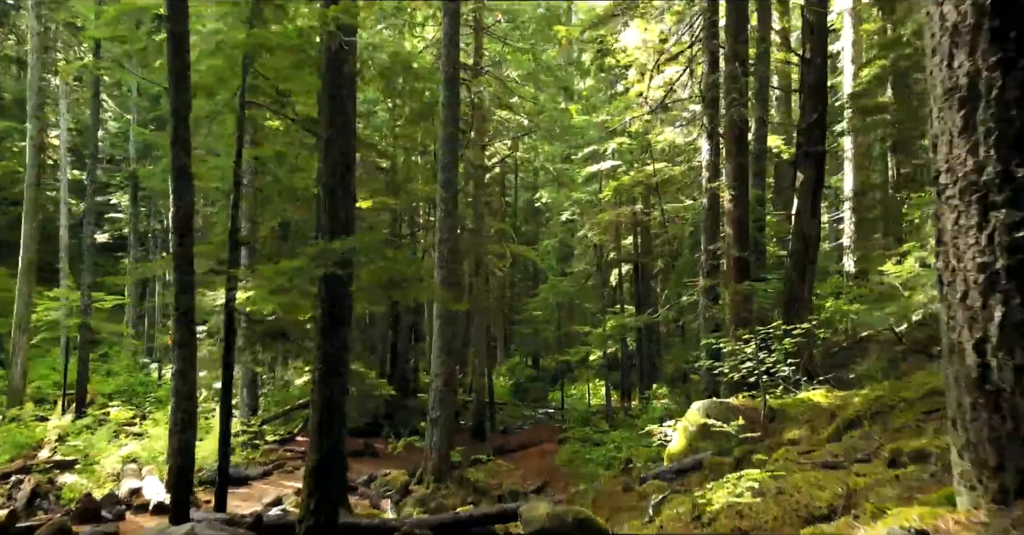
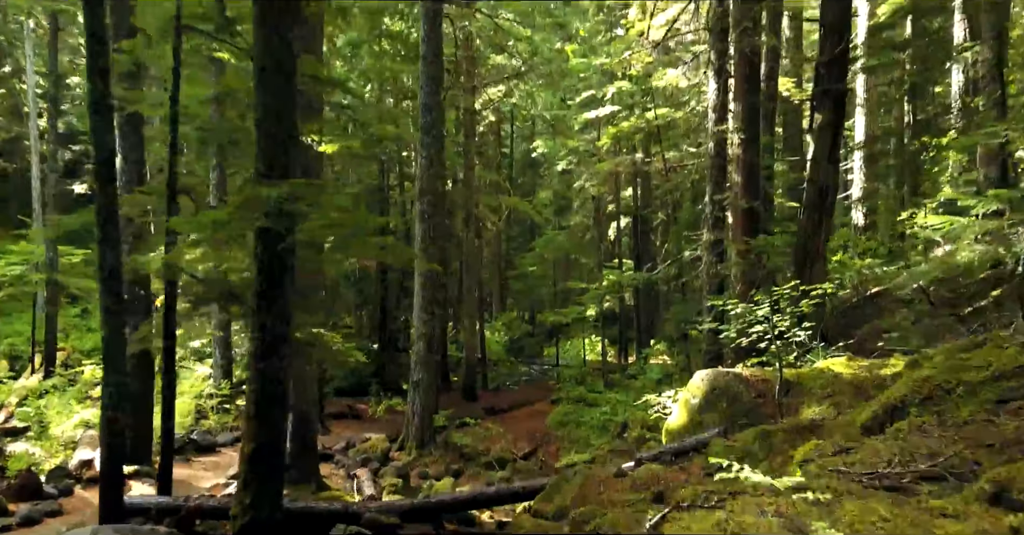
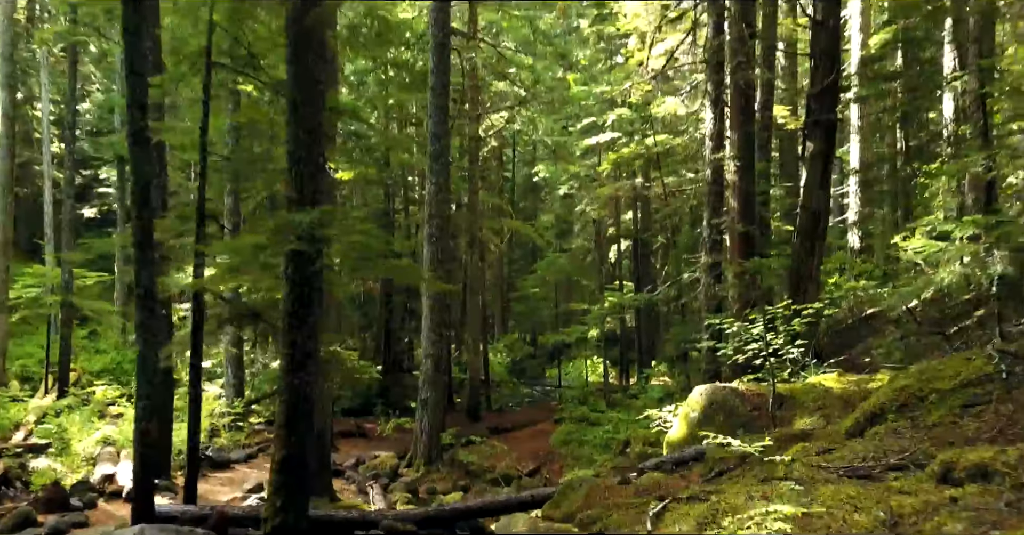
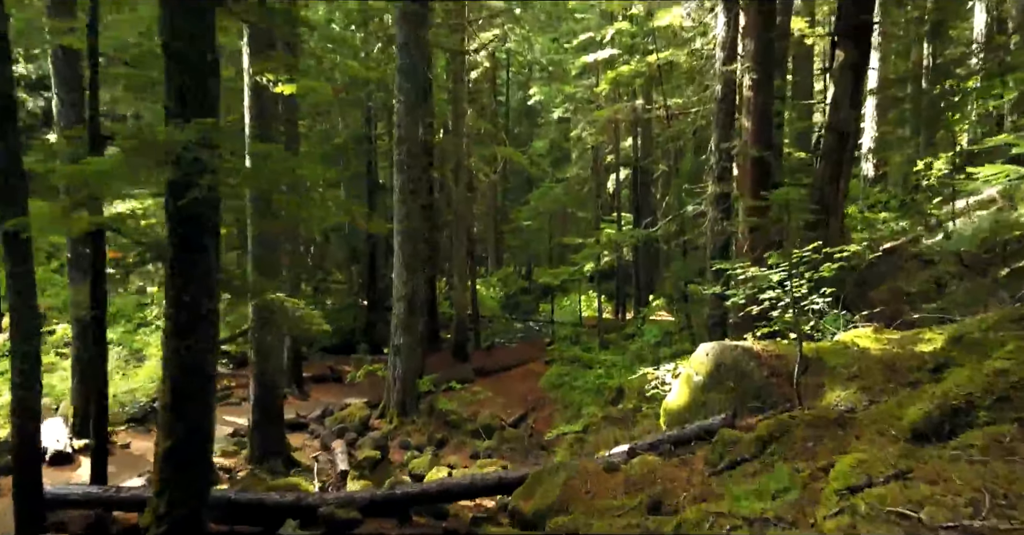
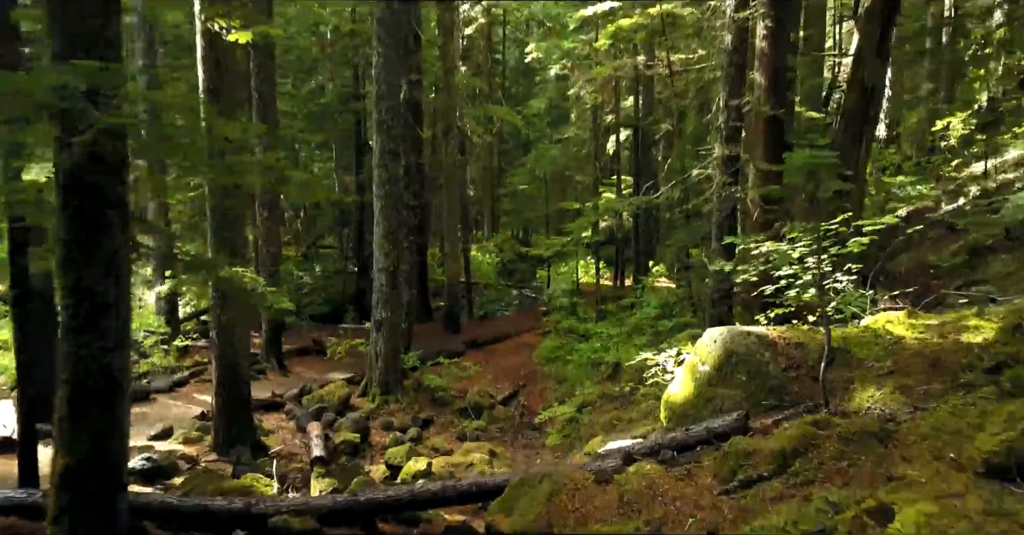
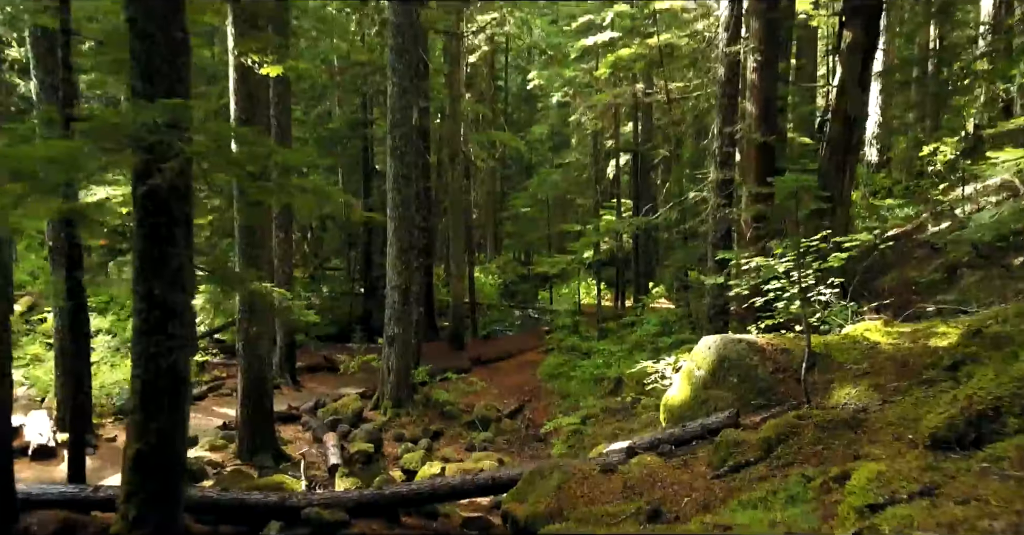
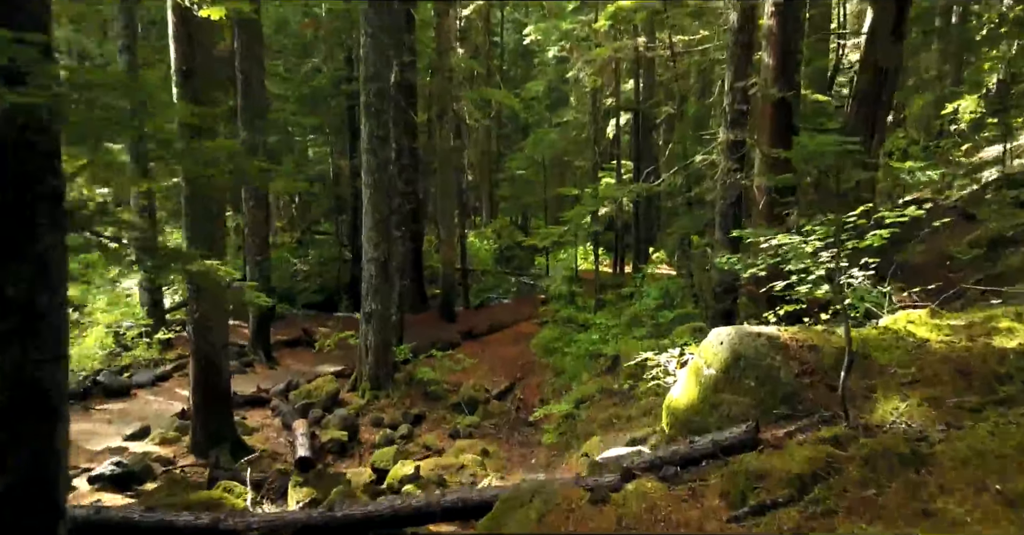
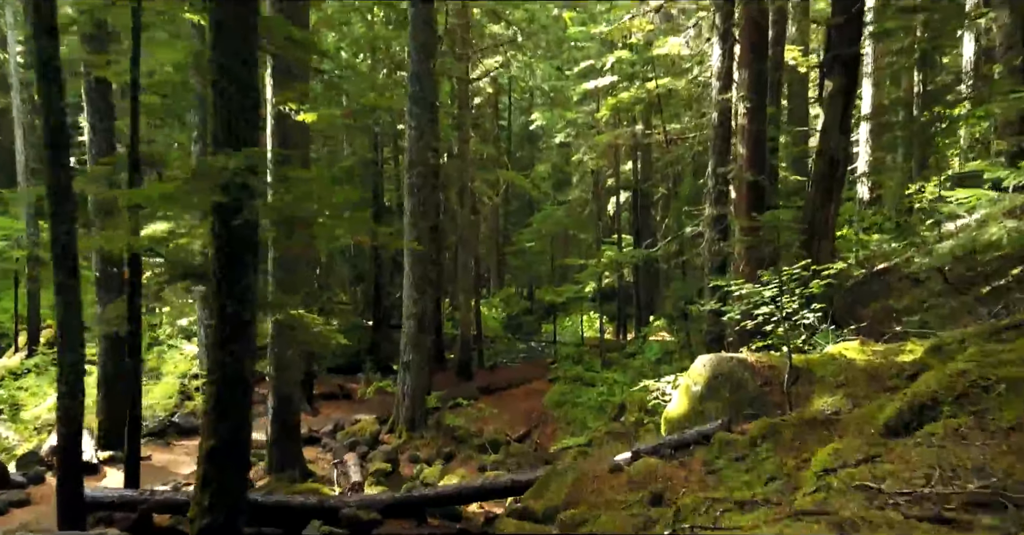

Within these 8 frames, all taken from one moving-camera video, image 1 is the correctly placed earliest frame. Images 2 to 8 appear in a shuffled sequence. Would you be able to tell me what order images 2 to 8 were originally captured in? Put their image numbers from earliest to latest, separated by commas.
3, 2, 8, 4, 6, 5, 7
